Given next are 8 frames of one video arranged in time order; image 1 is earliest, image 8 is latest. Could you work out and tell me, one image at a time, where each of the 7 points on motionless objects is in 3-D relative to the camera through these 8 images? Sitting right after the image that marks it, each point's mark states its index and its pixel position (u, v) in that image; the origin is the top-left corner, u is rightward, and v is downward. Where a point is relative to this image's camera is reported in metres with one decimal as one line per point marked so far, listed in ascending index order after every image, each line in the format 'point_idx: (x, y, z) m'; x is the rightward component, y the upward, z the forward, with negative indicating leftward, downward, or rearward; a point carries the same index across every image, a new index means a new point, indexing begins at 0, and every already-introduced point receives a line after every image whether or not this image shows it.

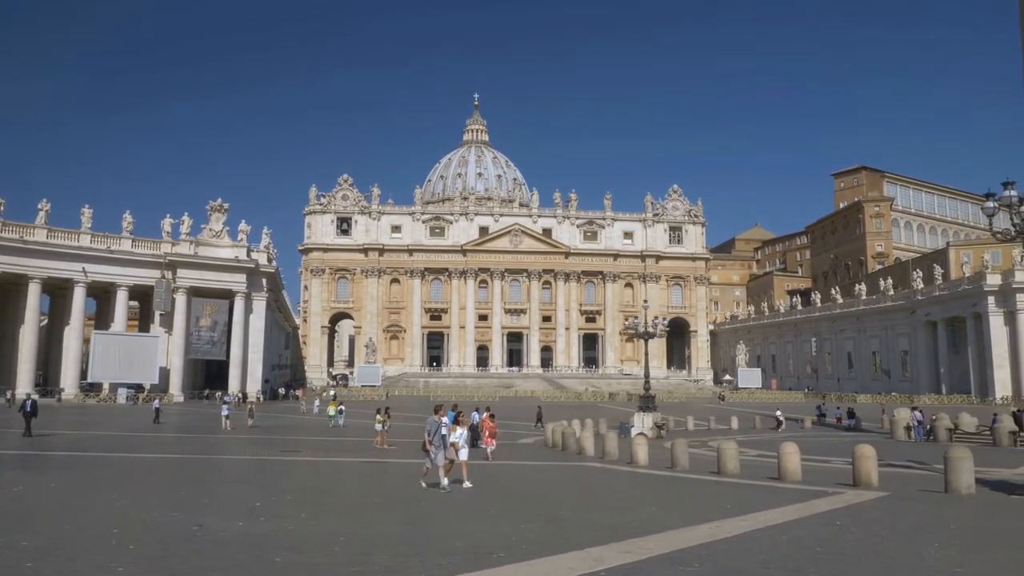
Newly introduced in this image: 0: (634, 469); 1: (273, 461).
0: (+2.6, -3.9, +16.7) m
1: (-5.9, -4.4, +19.6) m
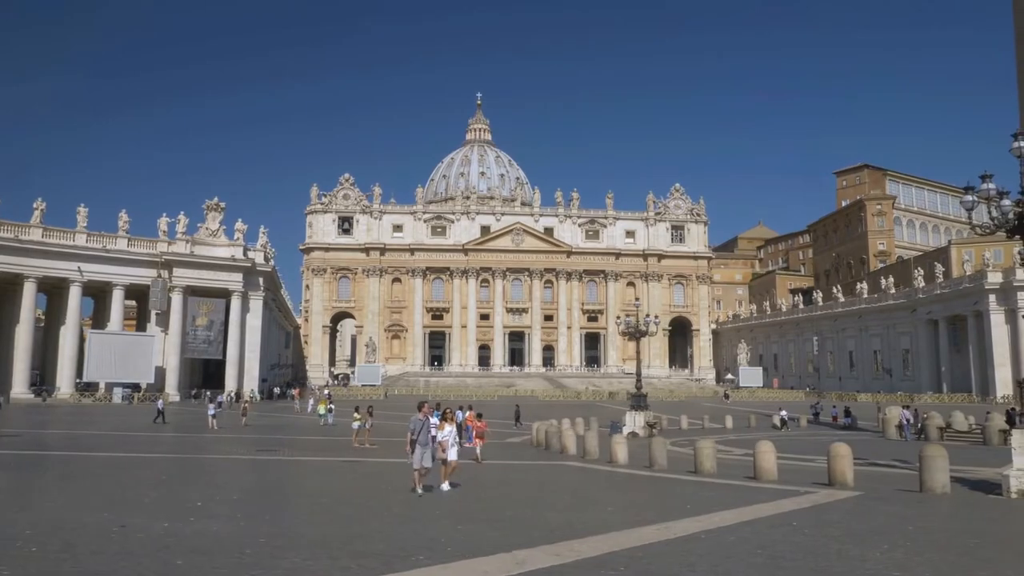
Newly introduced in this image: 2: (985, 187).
0: (+2.1, -3.8, +16.4) m
1: (-6.4, -4.3, +19.4) m
2: (+7.9, +1.7, +12.9) m
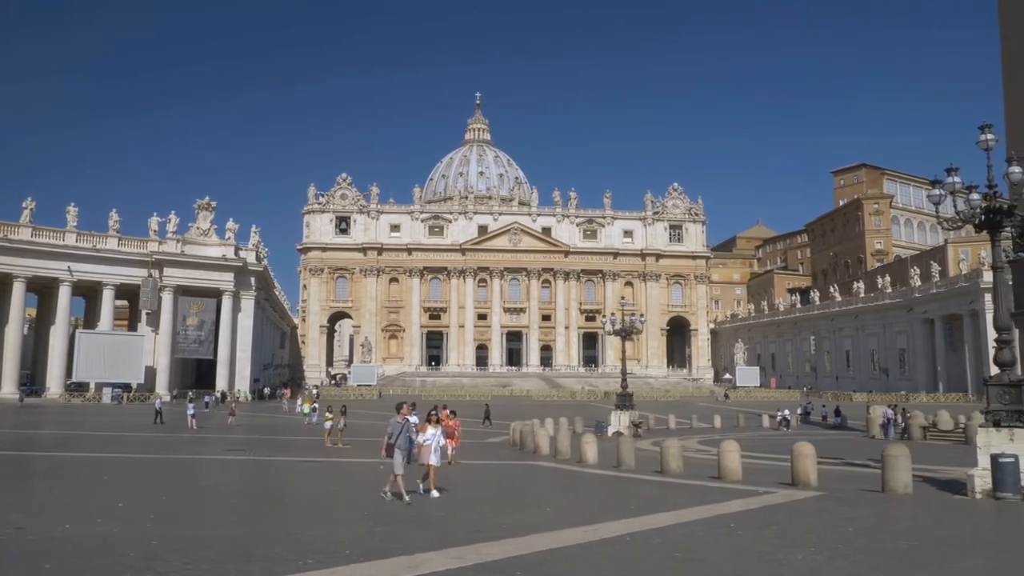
0: (+1.4, -3.8, +16.1) m
1: (-7.1, -4.3, +19.1) m
2: (+7.1, +1.8, +12.6) m
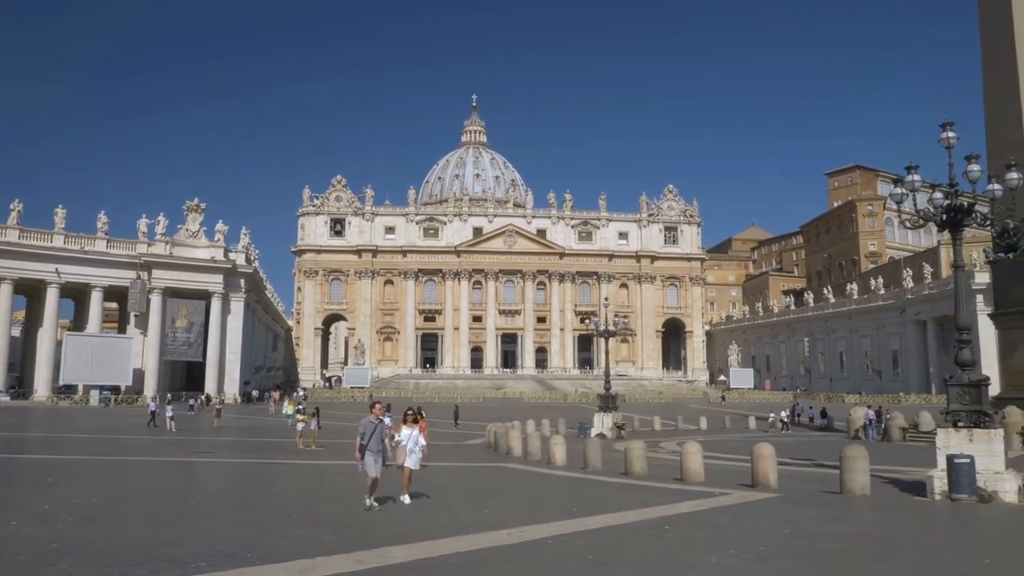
0: (+0.7, -3.8, +16.0) m
1: (-7.8, -4.3, +18.9) m
2: (+6.5, +1.8, +12.5) m
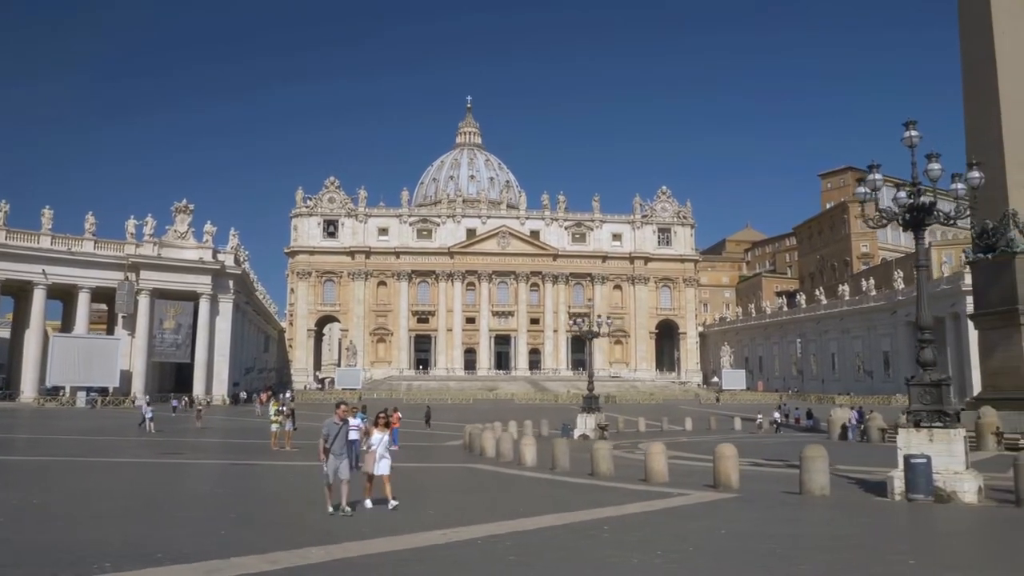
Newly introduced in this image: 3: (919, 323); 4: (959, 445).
0: (+0.1, -3.8, +15.9) m
1: (-8.5, -4.3, +18.8) m
2: (+5.8, +1.8, +12.5) m
3: (+6.4, -0.5, +12.1) m
4: (+6.5, -2.3, +11.3) m
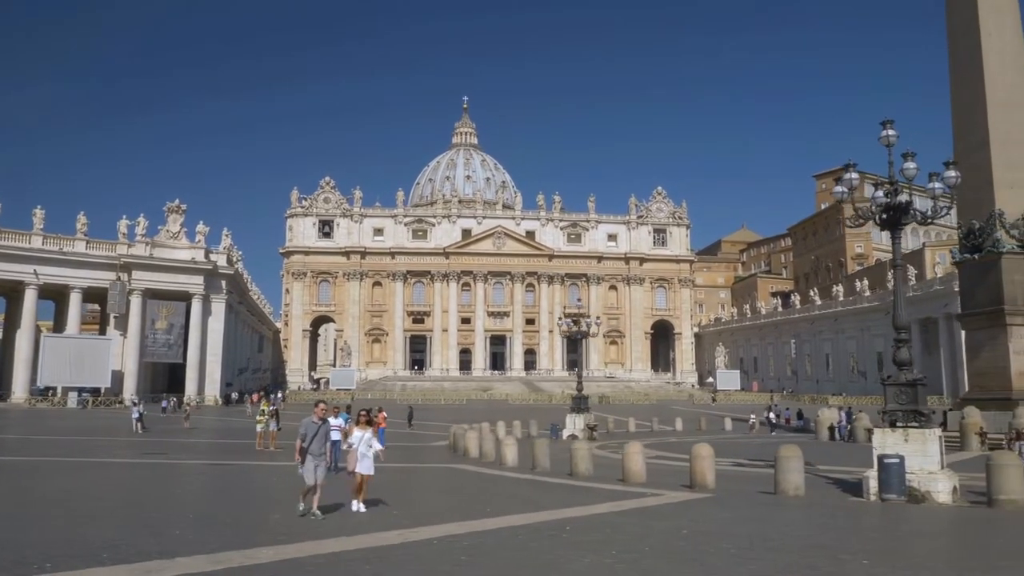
0: (-0.3, -3.8, +15.9) m
1: (-8.9, -4.3, +18.7) m
2: (+5.5, +1.8, +12.4) m
3: (+6.0, -0.5, +12.0) m
4: (+6.1, -2.3, +11.2) m
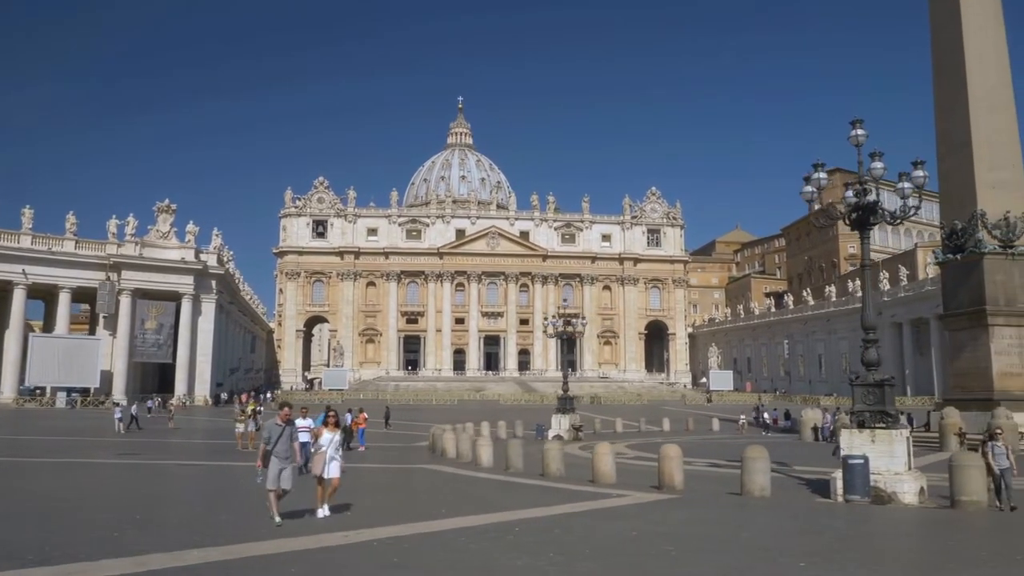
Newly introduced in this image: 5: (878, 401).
0: (-0.8, -3.8, +15.8) m
1: (-9.4, -4.3, +18.6) m
2: (+4.9, +1.8, +12.4) m
3: (+5.5, -0.5, +12.0) m
4: (+5.6, -2.3, +11.2) m
5: (+5.5, -1.7, +11.6) m
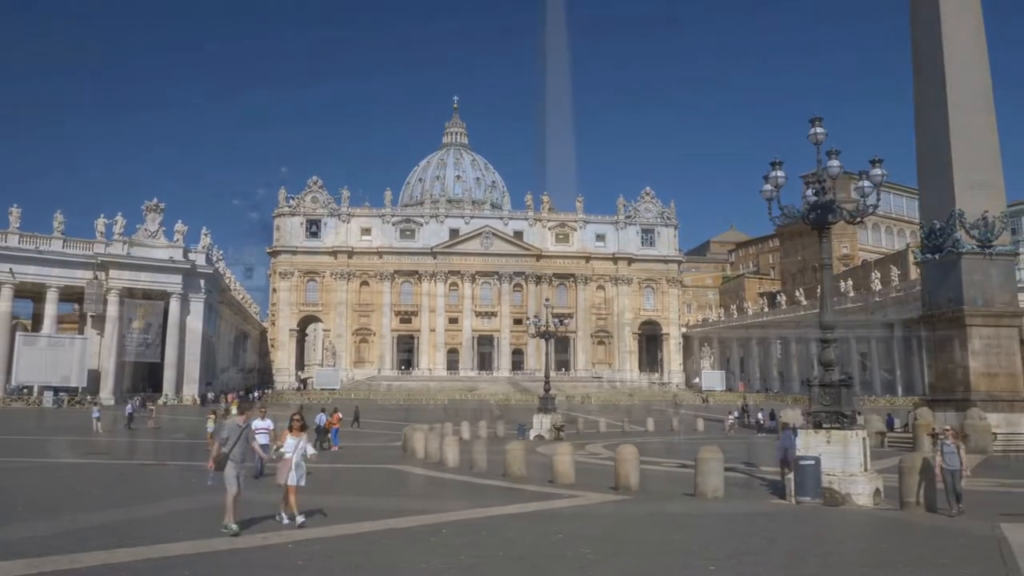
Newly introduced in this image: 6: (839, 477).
0: (-1.5, -3.7, +15.7) m
1: (-10.1, -4.2, +18.5) m
2: (+4.3, +1.8, +12.3) m
3: (+4.8, -0.5, +11.9) m
4: (+5.0, -2.3, +11.1) m
5: (+4.8, -1.7, +11.5) m
6: (+4.7, -2.7, +10.9) m
